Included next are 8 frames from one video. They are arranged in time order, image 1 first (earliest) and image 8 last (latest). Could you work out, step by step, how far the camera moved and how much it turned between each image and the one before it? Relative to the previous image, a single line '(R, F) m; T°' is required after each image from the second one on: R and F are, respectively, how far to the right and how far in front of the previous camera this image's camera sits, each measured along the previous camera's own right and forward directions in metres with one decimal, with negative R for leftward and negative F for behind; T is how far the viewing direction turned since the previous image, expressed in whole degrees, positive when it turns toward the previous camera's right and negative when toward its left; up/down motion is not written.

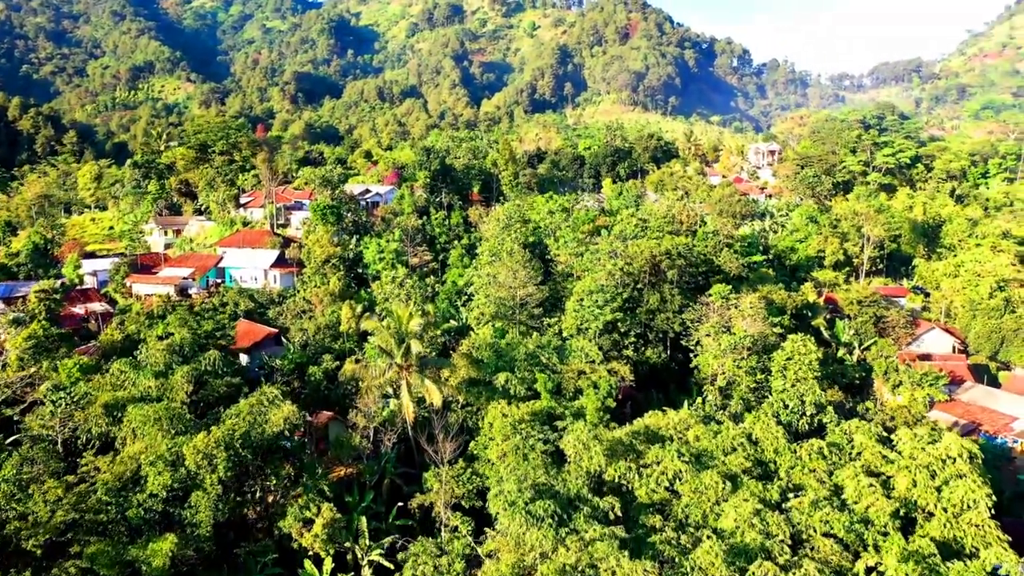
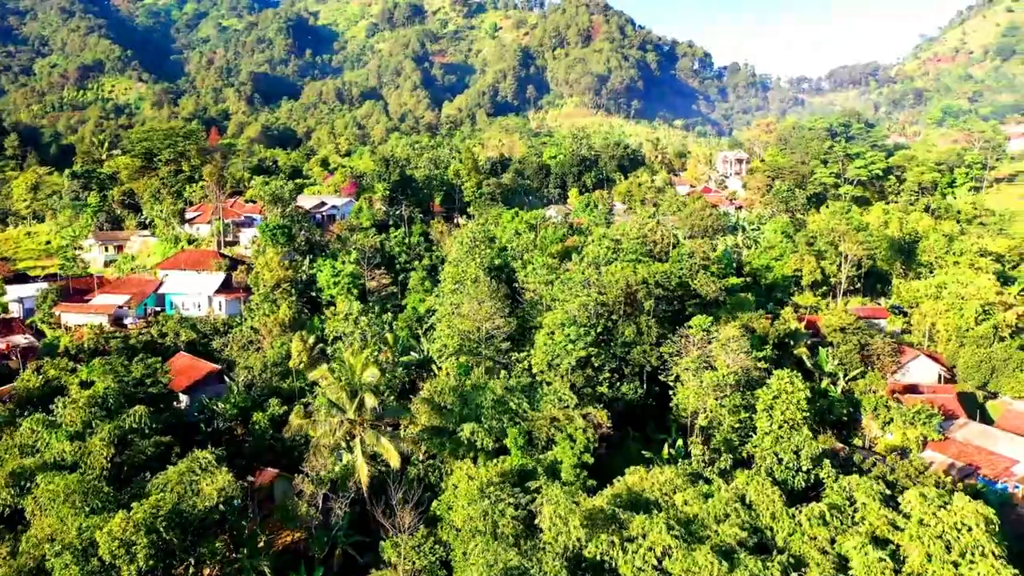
(0.0, +2.2) m; +3°
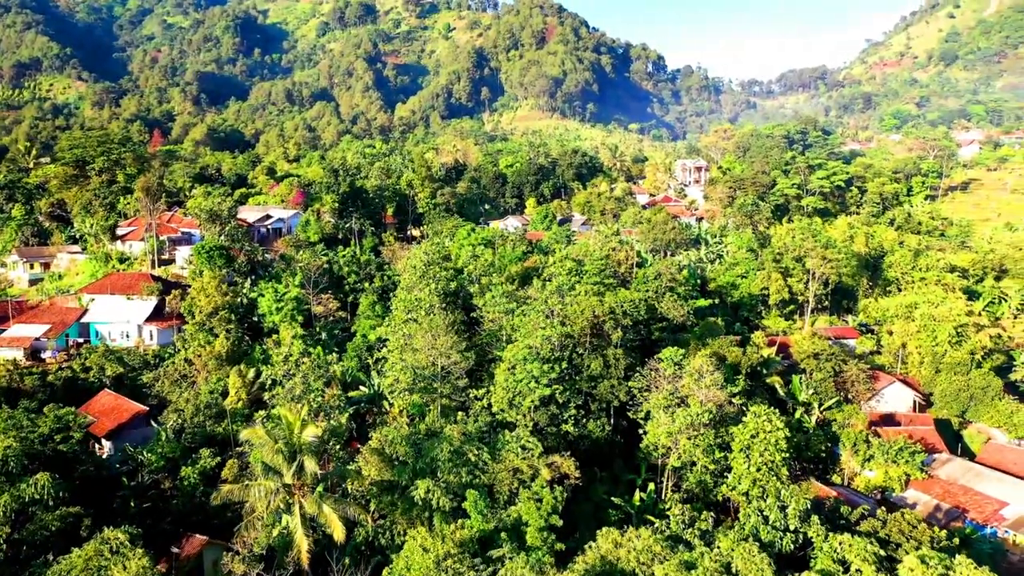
(0.0, +2.0) m; +4°
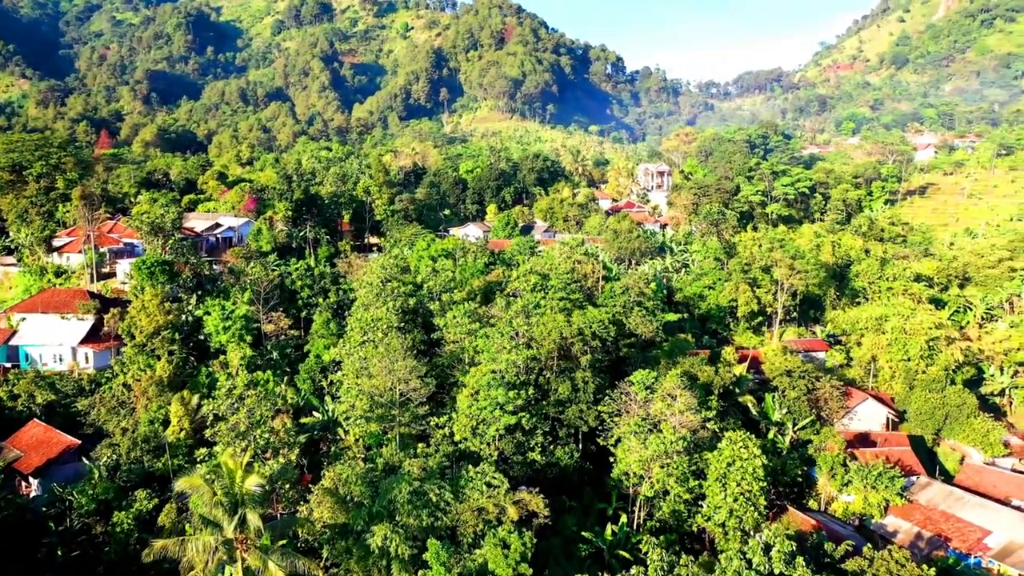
(0.0, +1.4) m; +3°
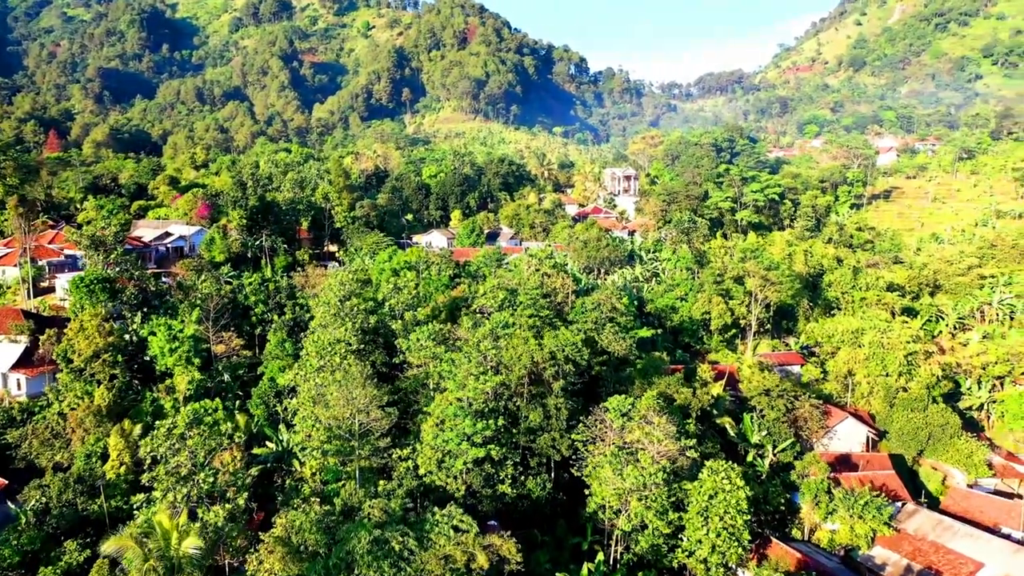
(0.0, +1.4) m; +3°
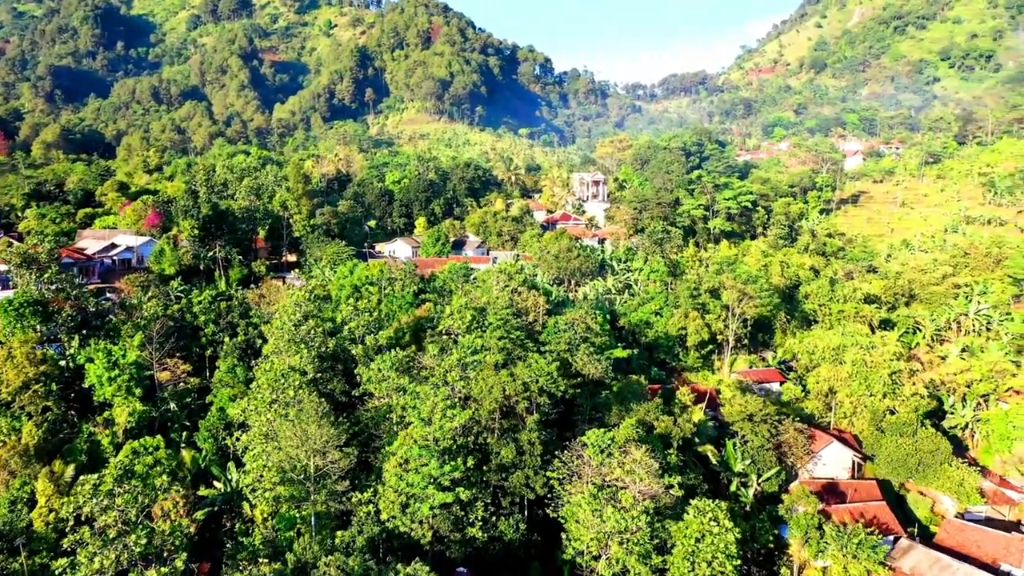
(0.0, +1.6) m; +3°
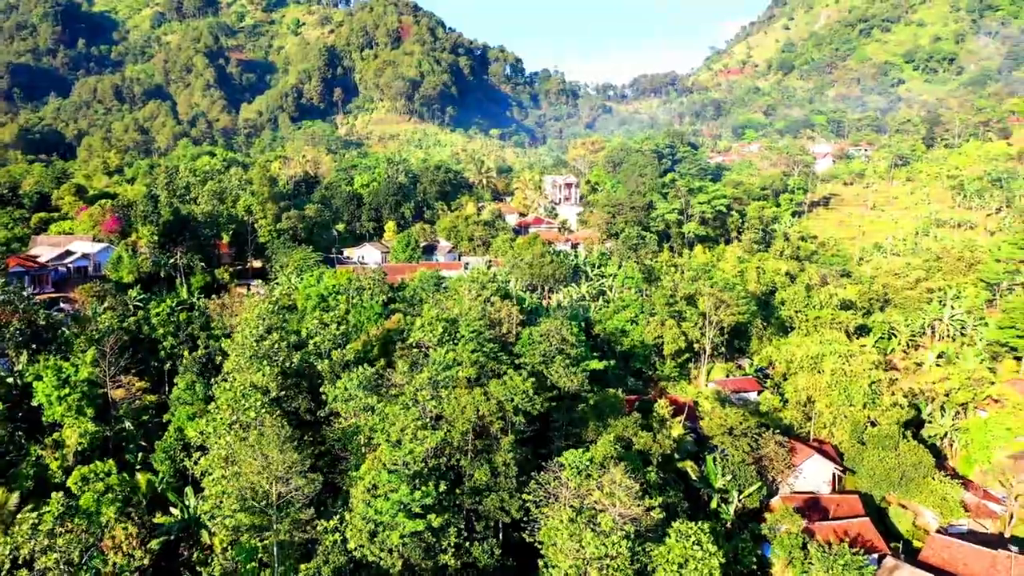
(0.0, +0.9) m; +2°
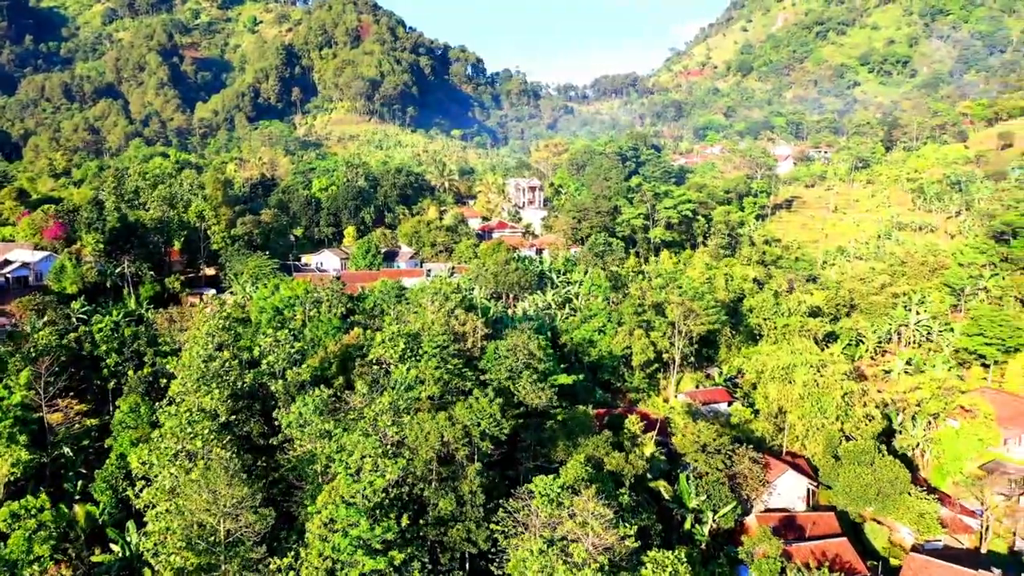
(0.0, +1.0) m; +3°
